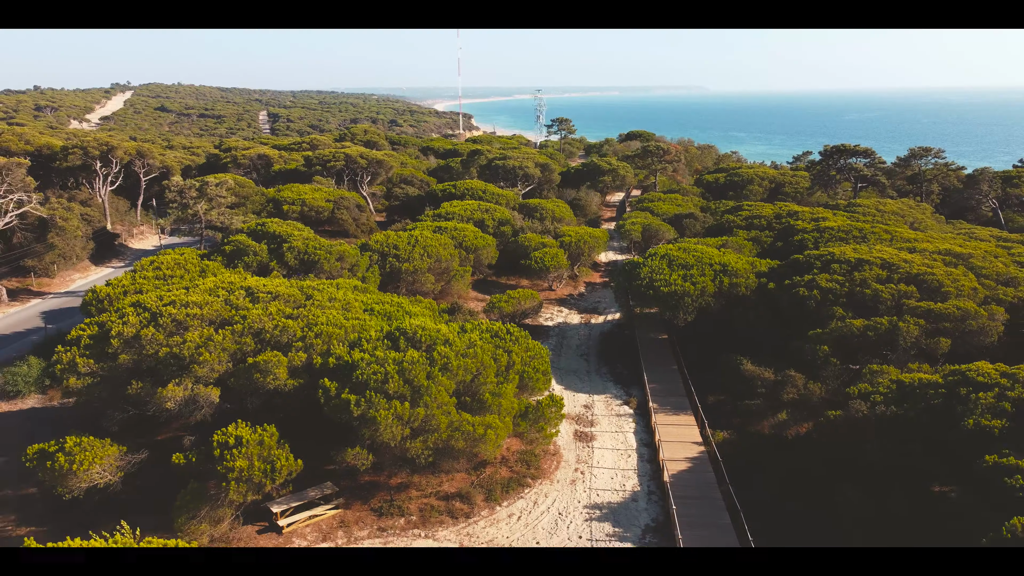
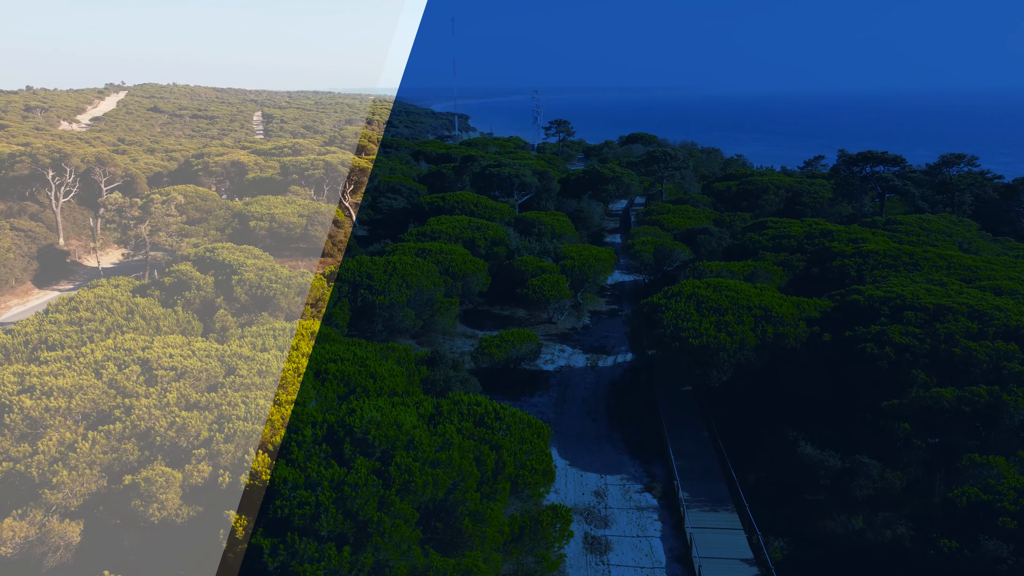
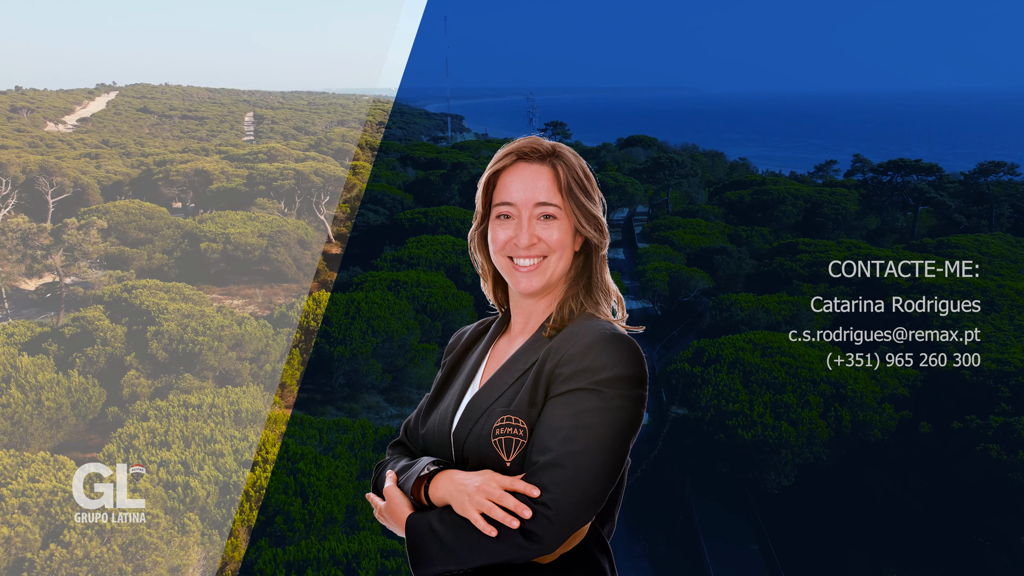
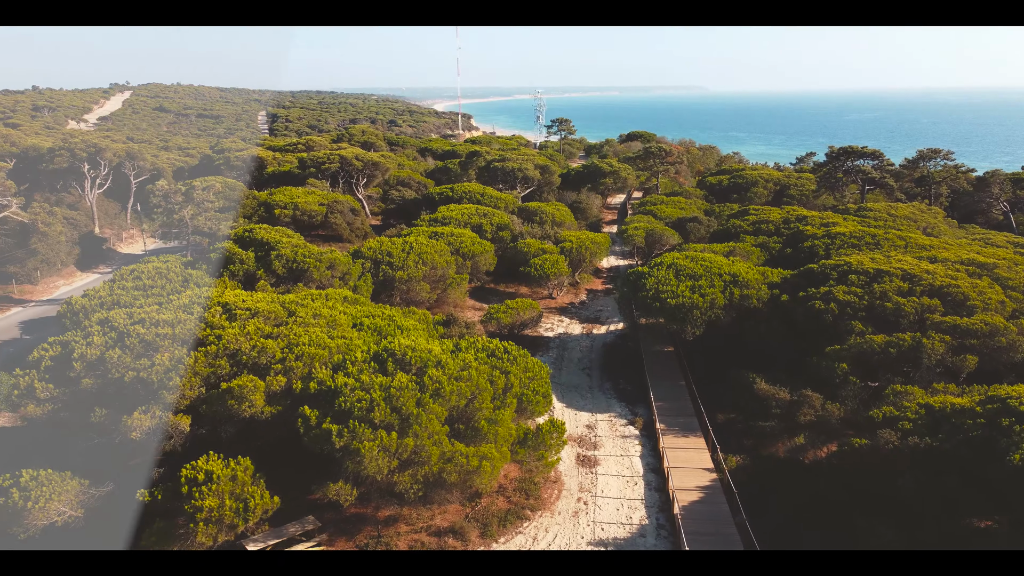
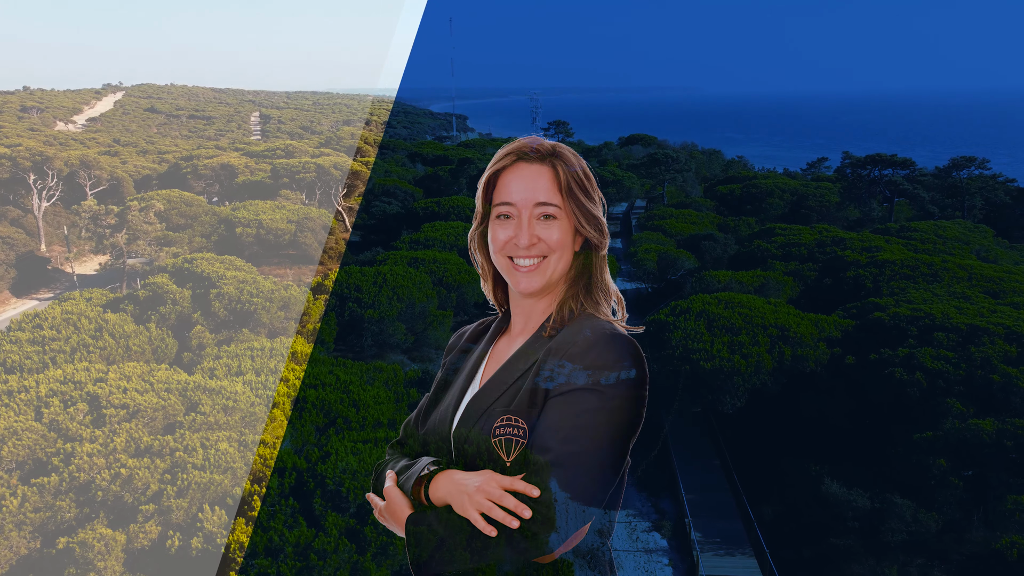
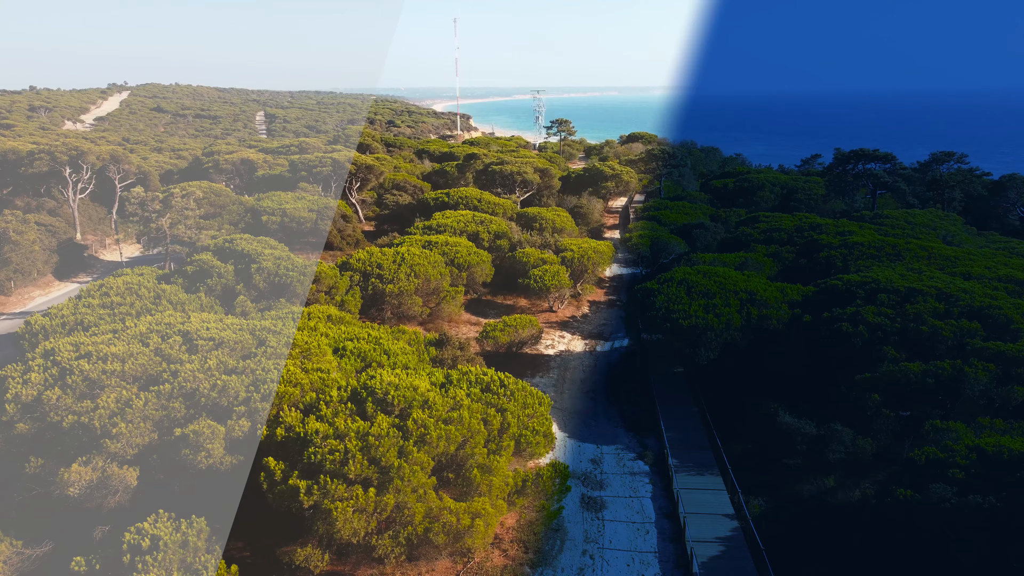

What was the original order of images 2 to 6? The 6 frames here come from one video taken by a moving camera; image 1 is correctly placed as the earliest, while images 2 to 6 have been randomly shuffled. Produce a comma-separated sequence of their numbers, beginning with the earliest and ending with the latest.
4, 6, 2, 5, 3
